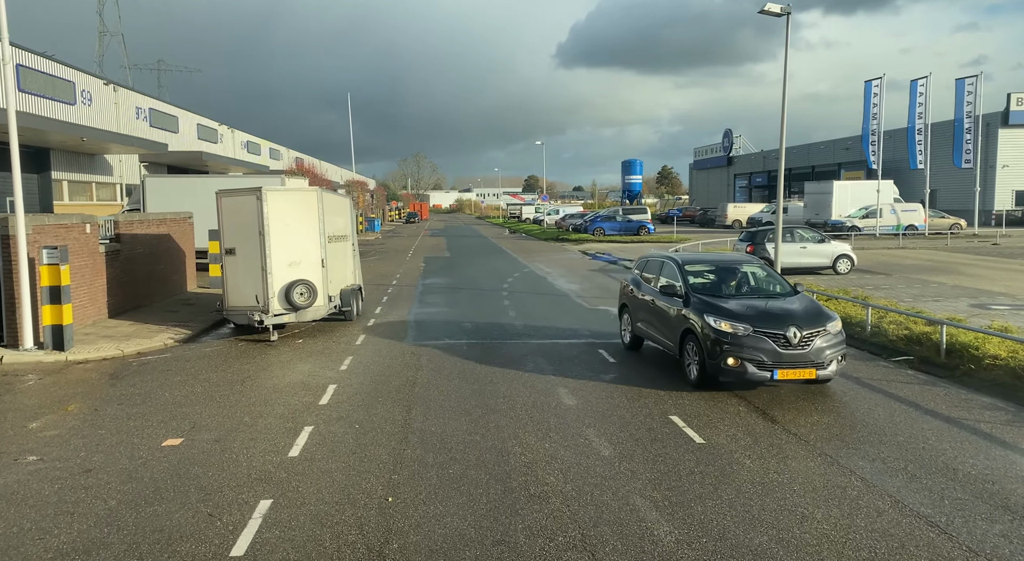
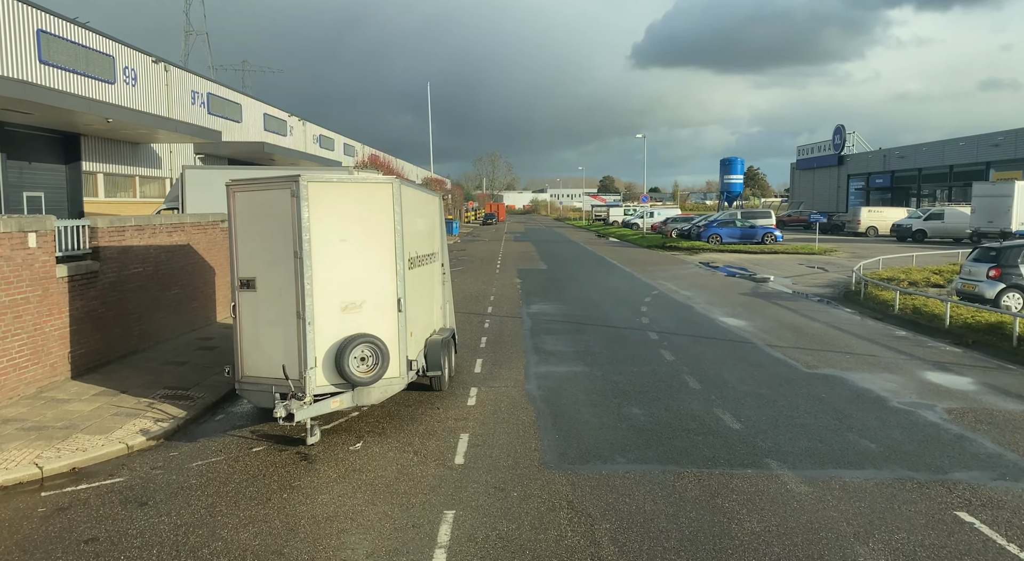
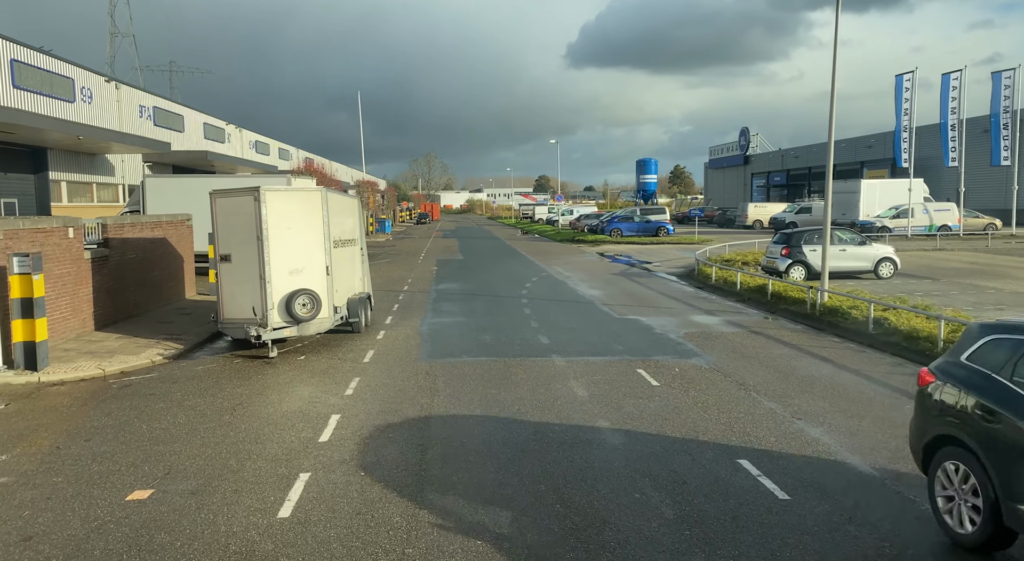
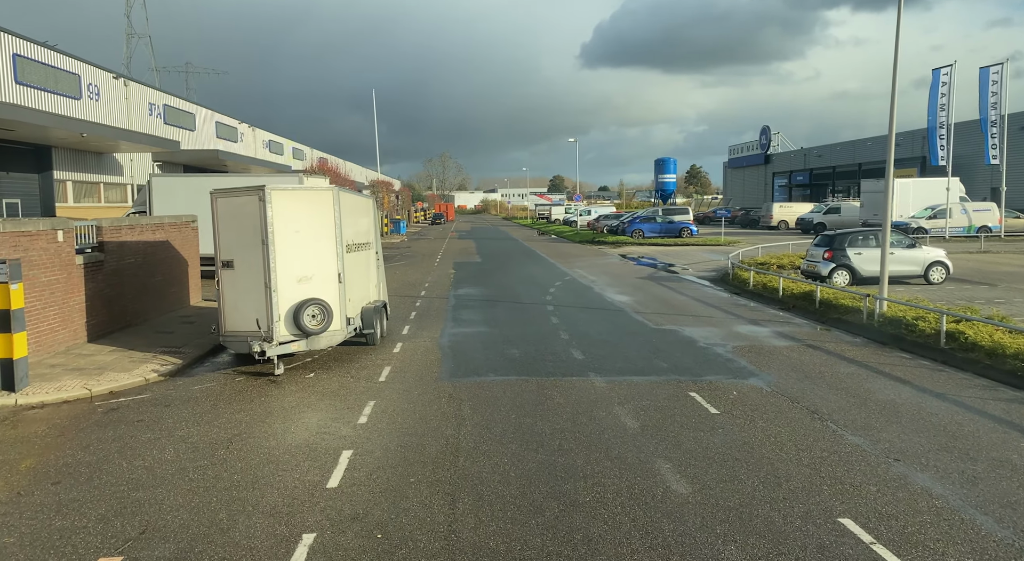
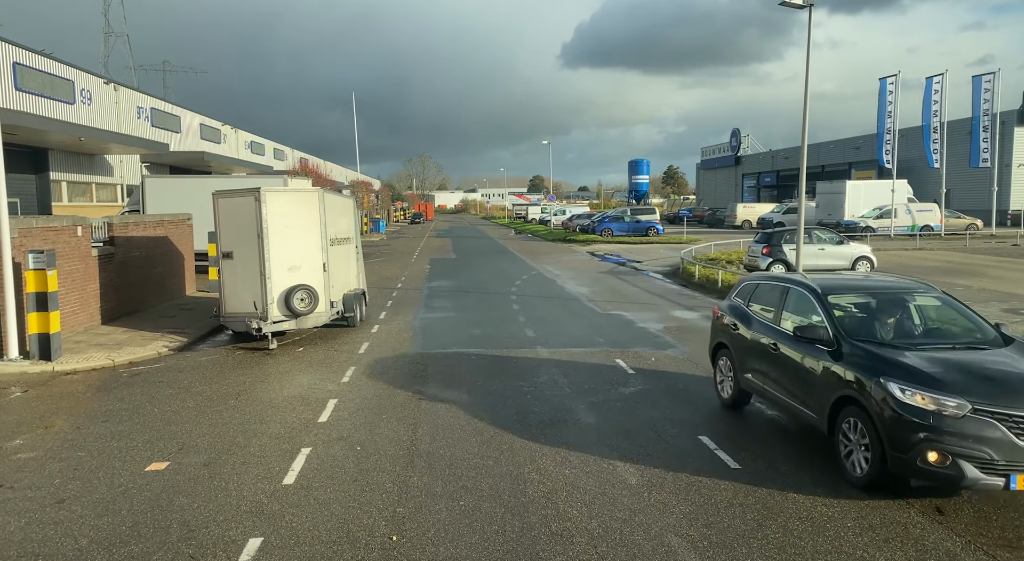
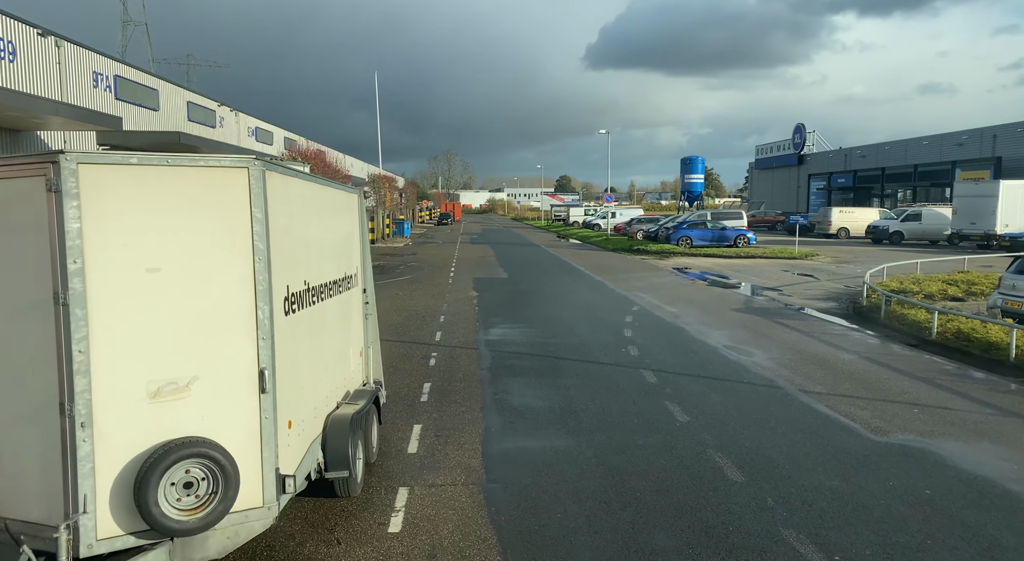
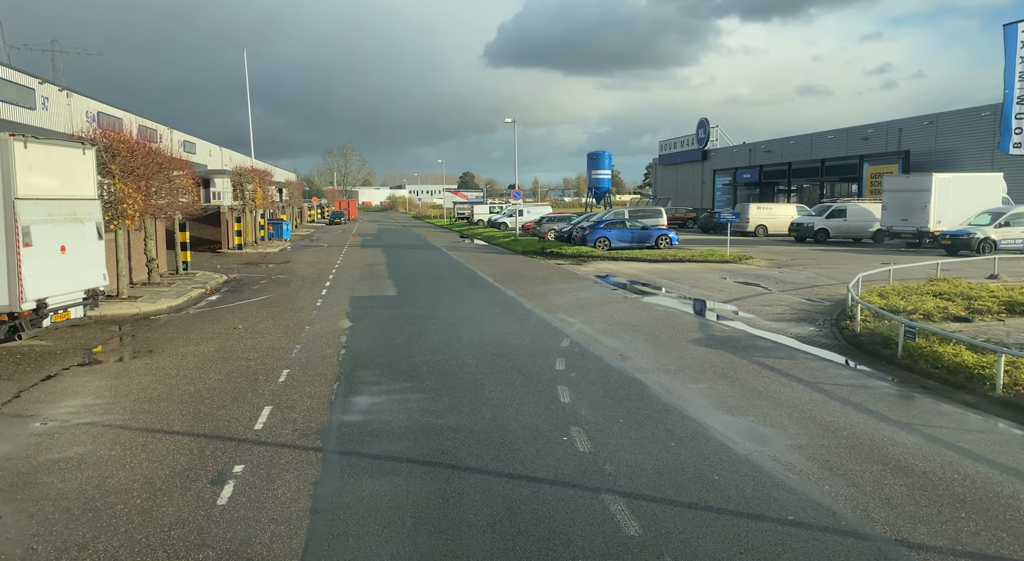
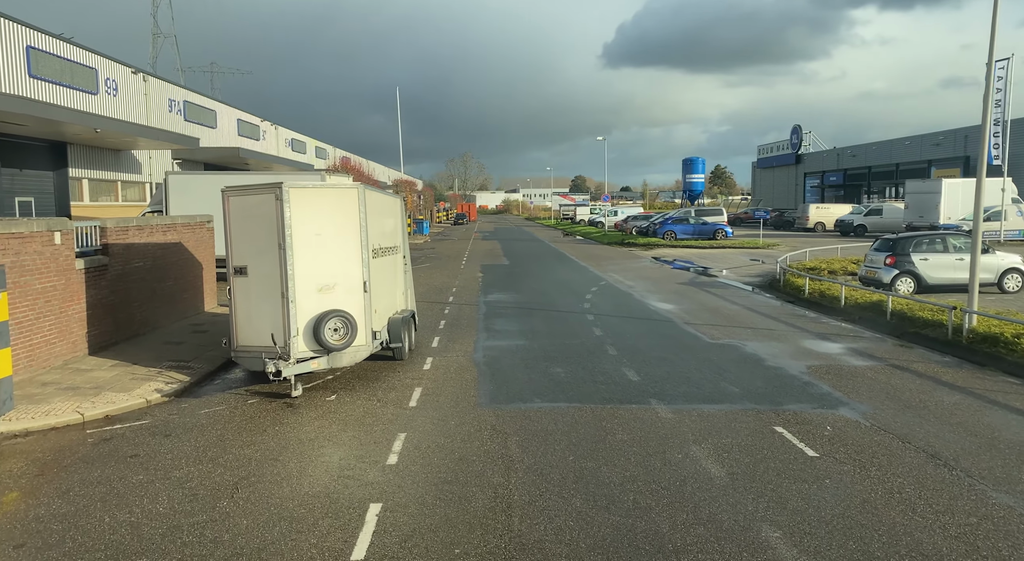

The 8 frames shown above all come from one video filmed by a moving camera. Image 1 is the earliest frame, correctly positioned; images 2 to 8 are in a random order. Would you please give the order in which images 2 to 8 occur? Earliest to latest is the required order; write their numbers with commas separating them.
5, 3, 4, 8, 2, 6, 7
